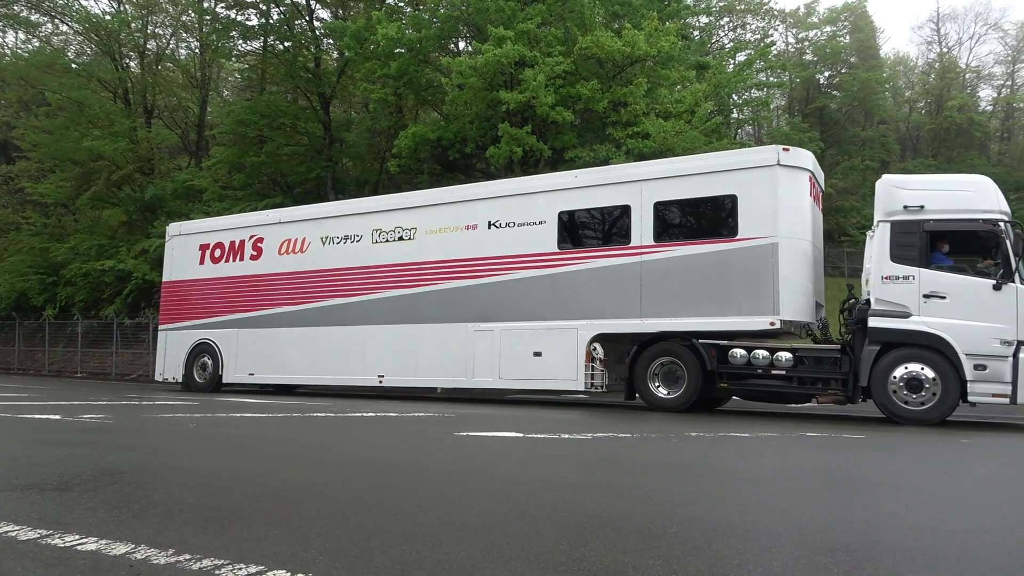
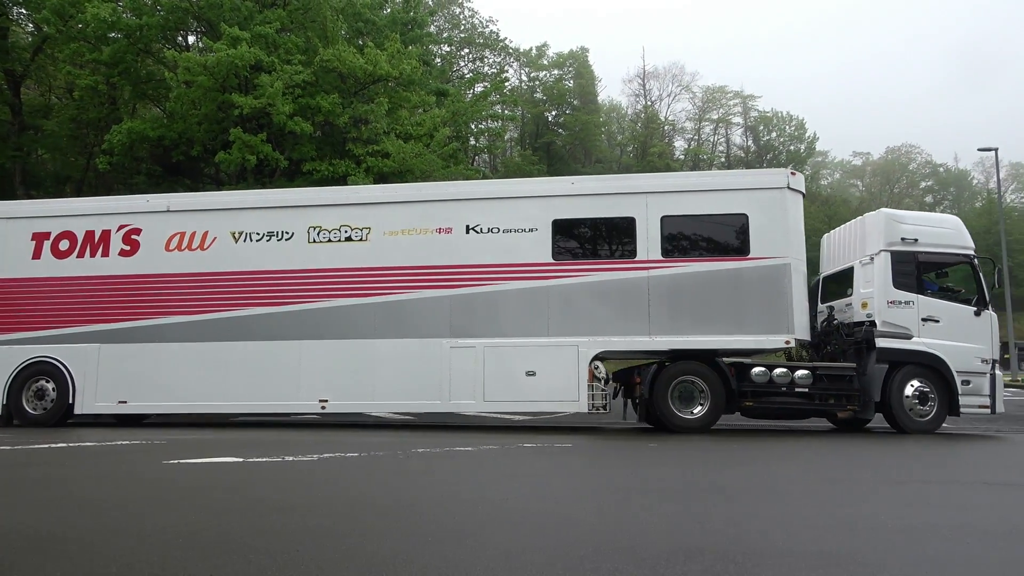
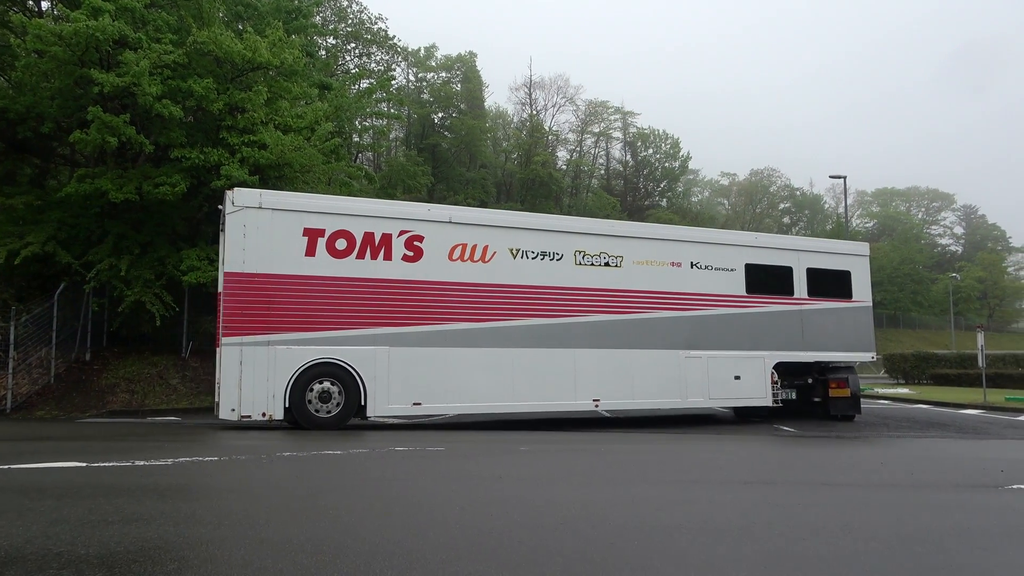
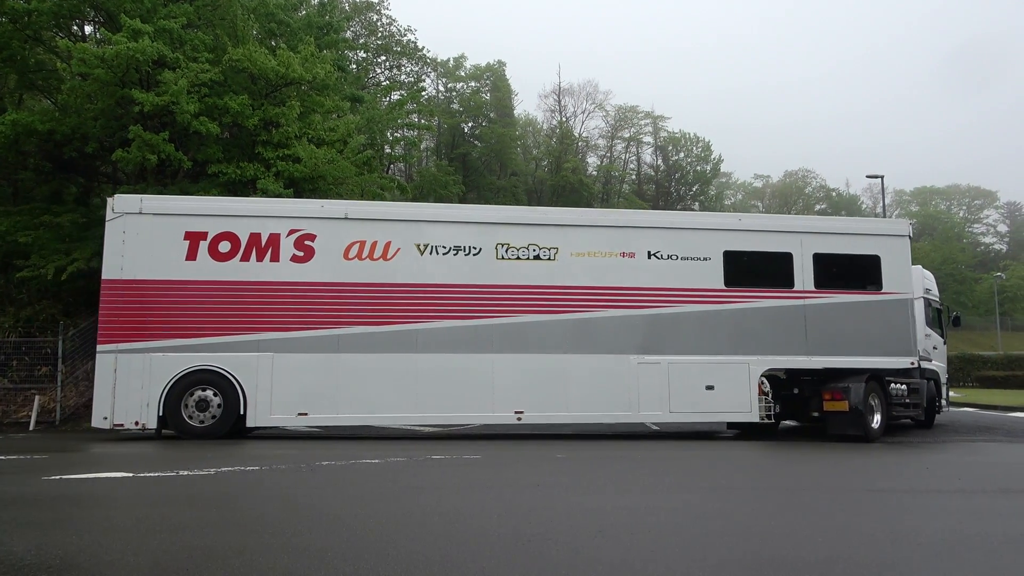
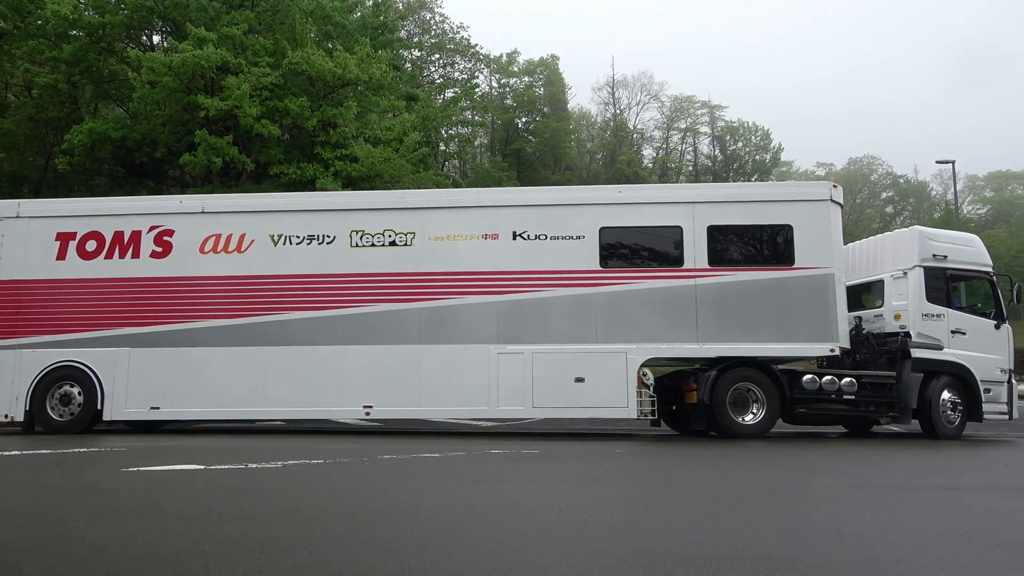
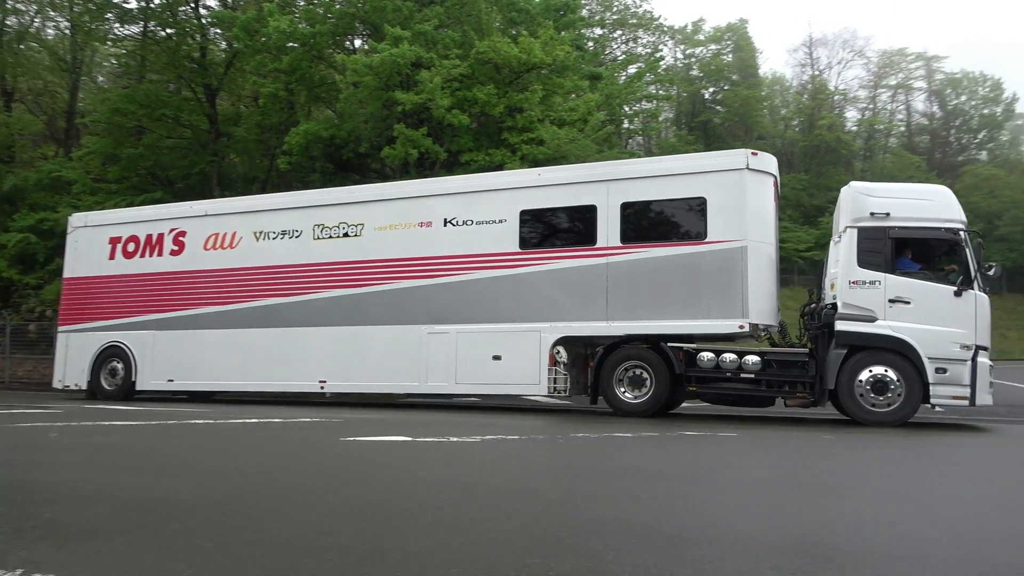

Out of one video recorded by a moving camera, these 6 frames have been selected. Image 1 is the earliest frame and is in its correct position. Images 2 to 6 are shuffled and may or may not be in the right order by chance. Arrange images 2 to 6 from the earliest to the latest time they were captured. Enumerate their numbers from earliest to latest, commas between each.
6, 2, 5, 4, 3
